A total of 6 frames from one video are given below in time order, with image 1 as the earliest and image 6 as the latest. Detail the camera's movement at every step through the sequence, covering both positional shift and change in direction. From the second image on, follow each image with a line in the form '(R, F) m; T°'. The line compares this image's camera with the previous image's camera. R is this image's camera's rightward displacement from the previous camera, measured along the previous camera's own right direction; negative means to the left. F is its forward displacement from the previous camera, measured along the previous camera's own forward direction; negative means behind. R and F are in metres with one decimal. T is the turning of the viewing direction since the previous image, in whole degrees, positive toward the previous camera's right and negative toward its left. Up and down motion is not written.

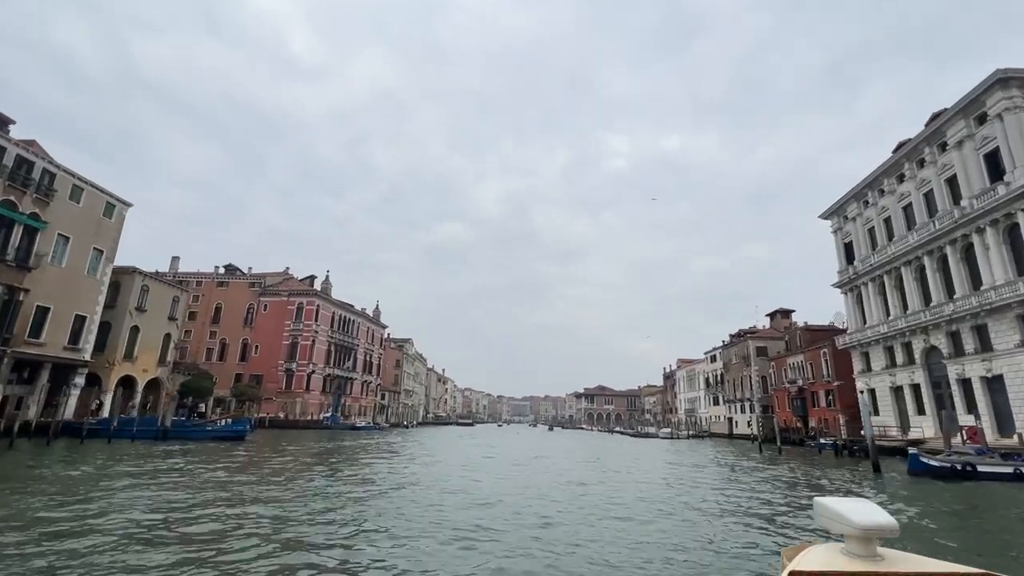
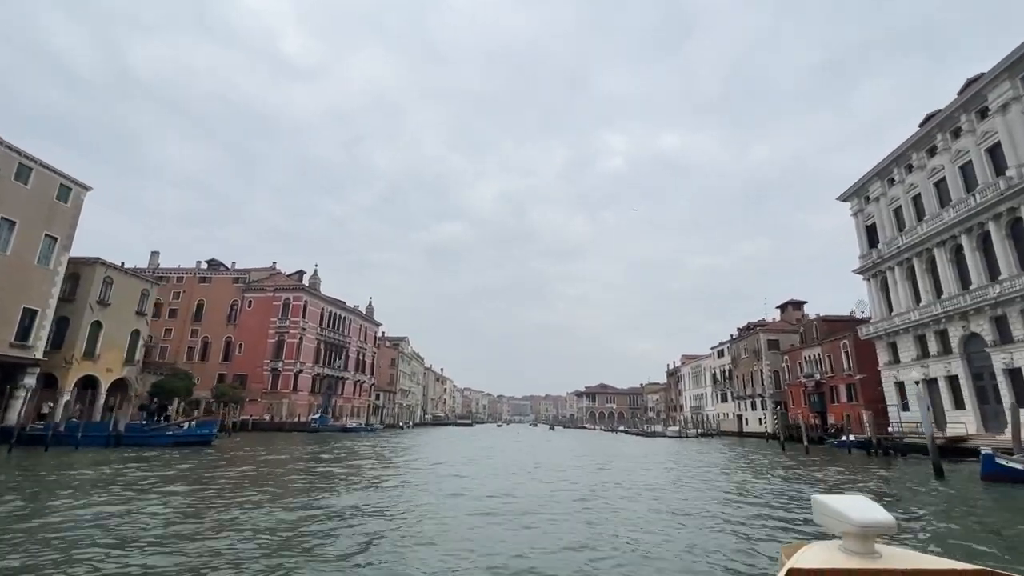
(+0.2, +2.7) m; 0°
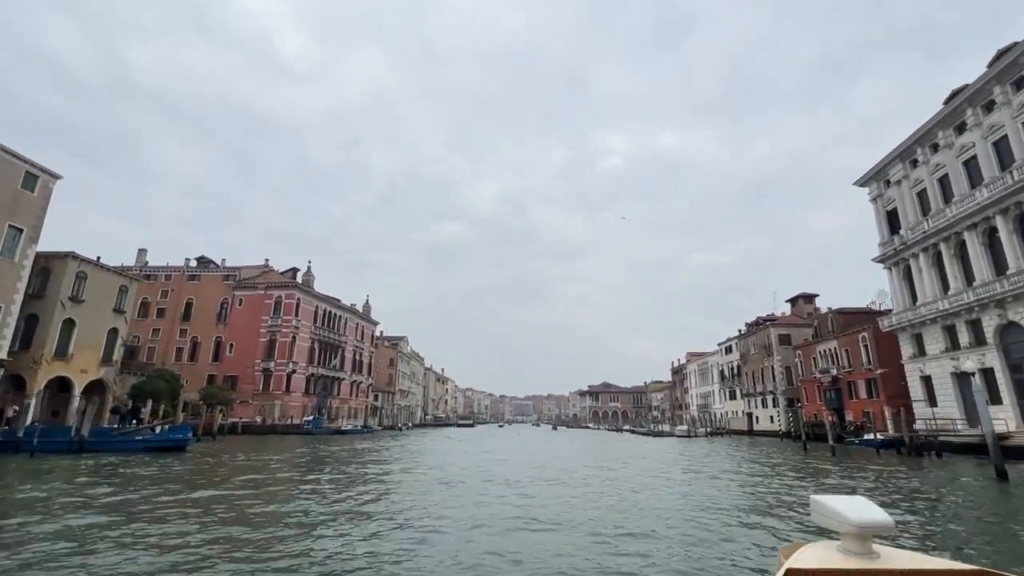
(+0.1, +1.9) m; 0°
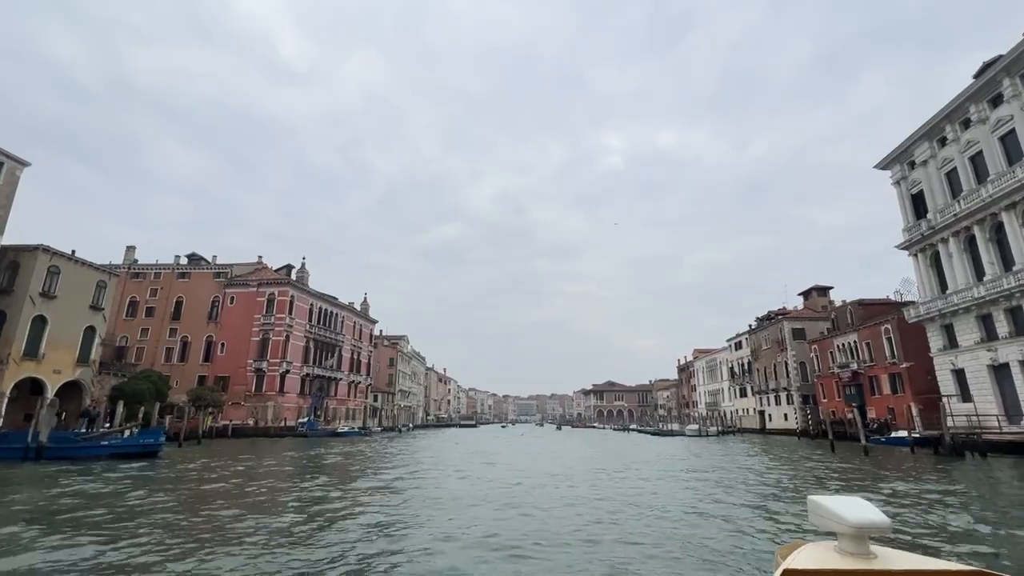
(+0.1, +1.9) m; 0°
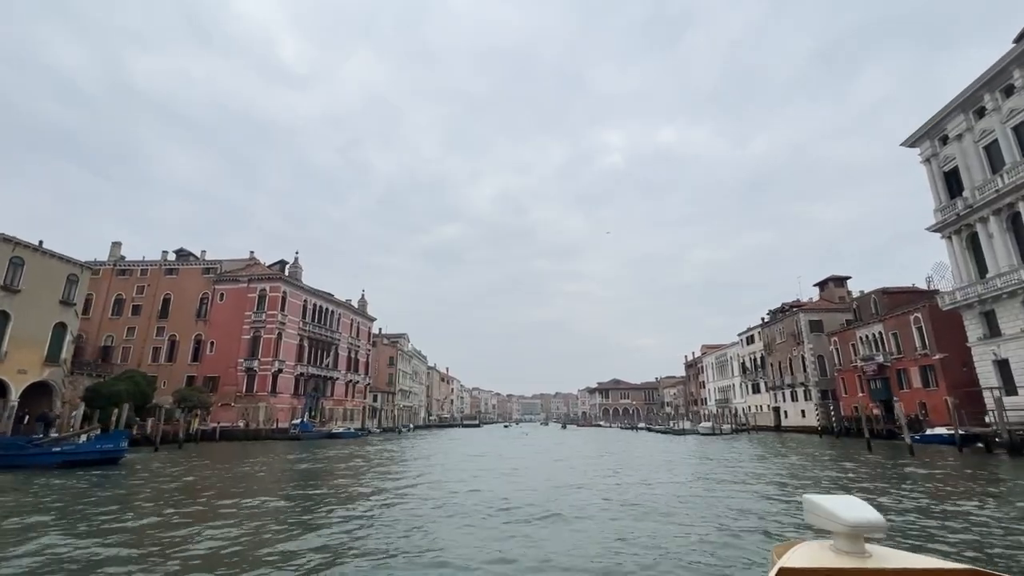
(0.0, +2.1) m; 0°
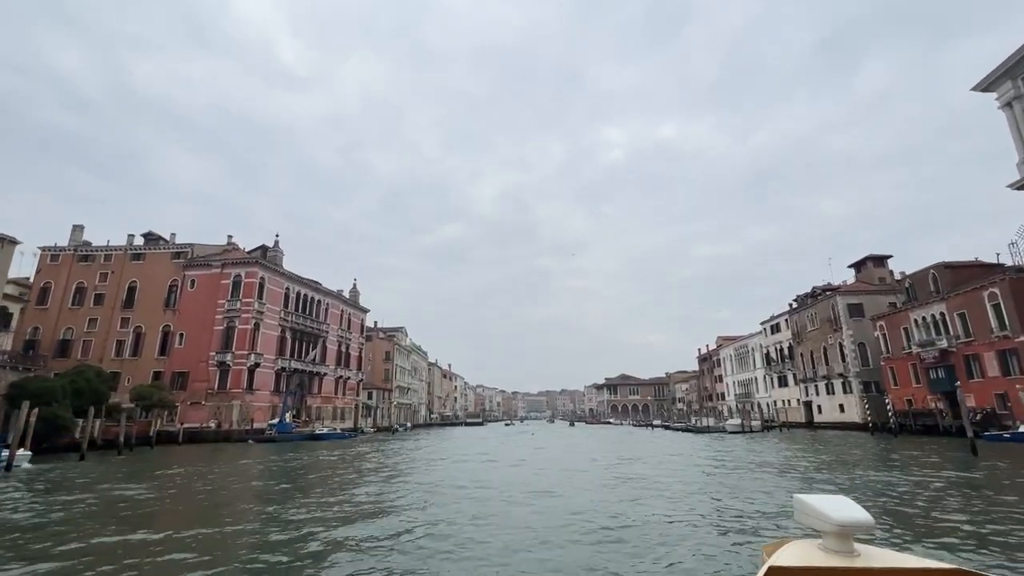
(0.0, +4.6) m; 0°
